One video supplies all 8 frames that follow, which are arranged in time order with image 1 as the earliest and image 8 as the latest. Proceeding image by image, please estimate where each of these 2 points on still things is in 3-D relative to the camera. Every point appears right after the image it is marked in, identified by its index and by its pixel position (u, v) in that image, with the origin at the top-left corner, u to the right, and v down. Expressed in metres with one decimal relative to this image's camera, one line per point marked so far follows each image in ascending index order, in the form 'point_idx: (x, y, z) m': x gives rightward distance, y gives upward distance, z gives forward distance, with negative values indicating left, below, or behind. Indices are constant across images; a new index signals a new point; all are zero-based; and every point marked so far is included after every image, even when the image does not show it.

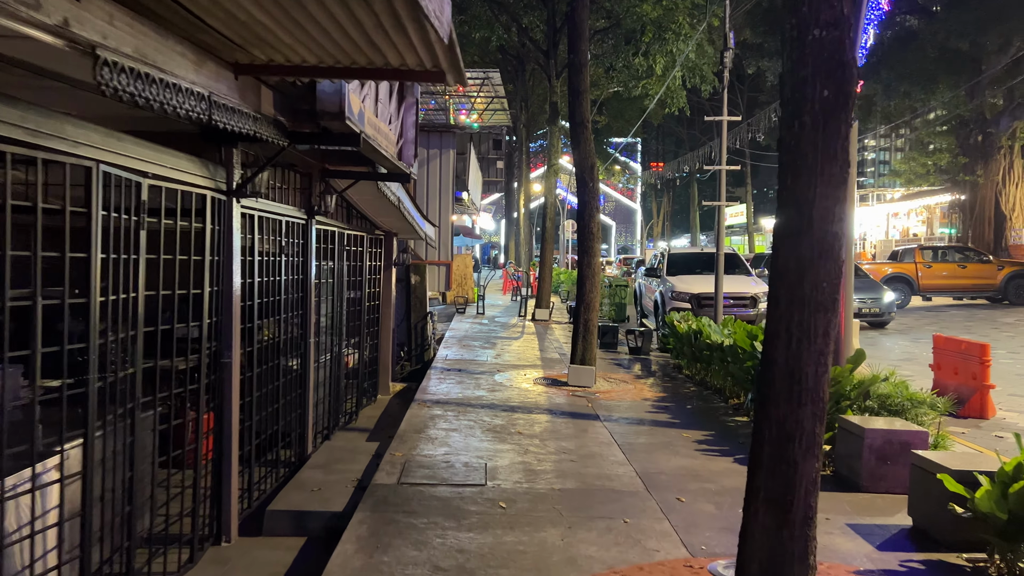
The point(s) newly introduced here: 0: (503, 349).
0: (-0.1, -1.1, +13.6) m
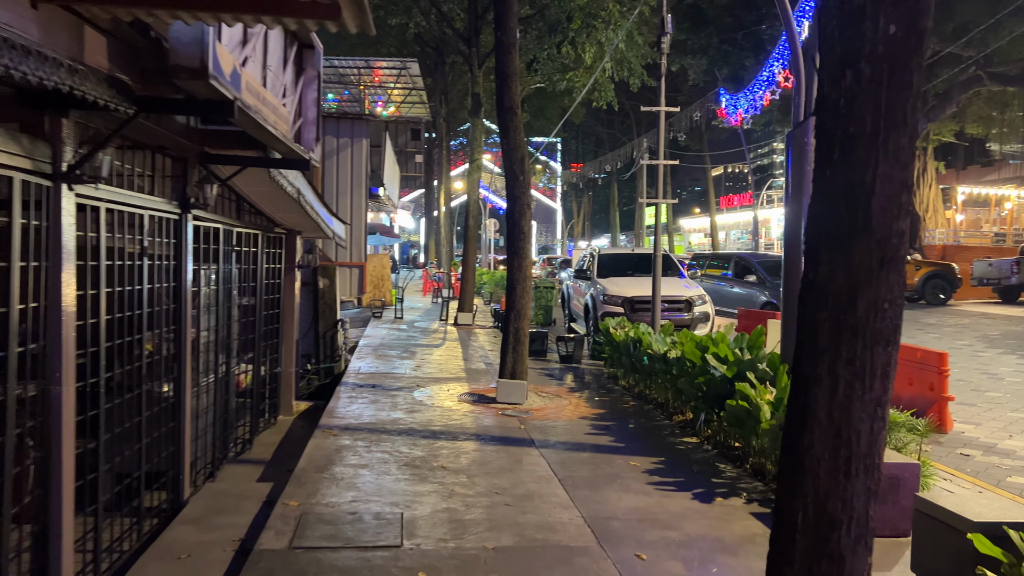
0: (-1.3, -1.1, +12.4) m
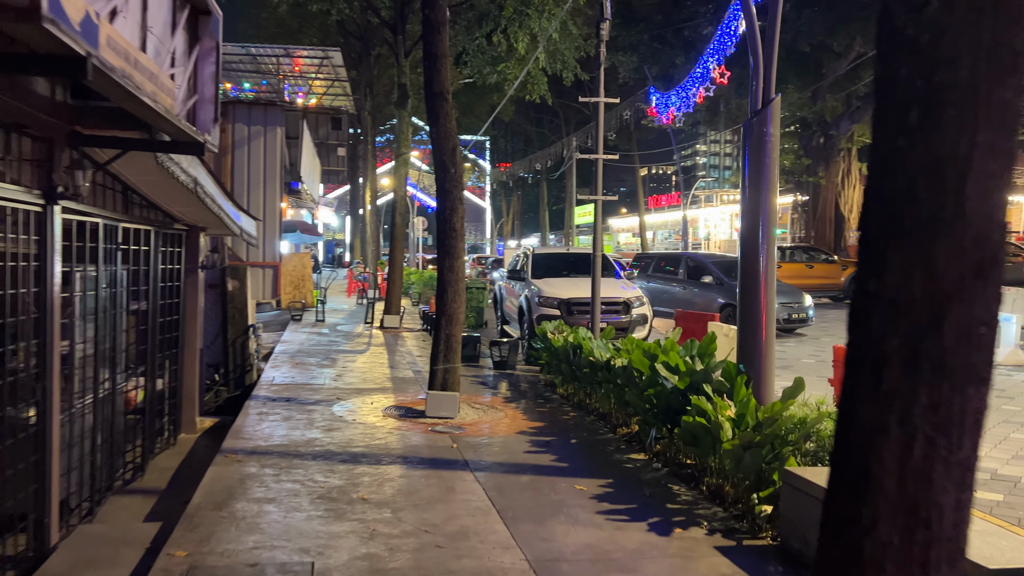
0: (-2.3, -1.1, +11.5) m
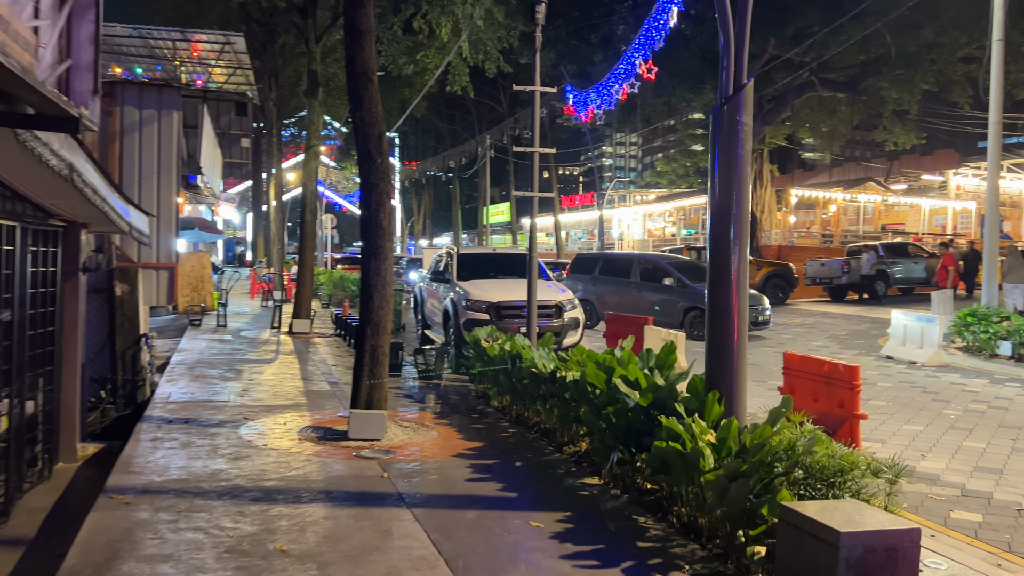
0: (-3.3, -1.2, +10.4) m
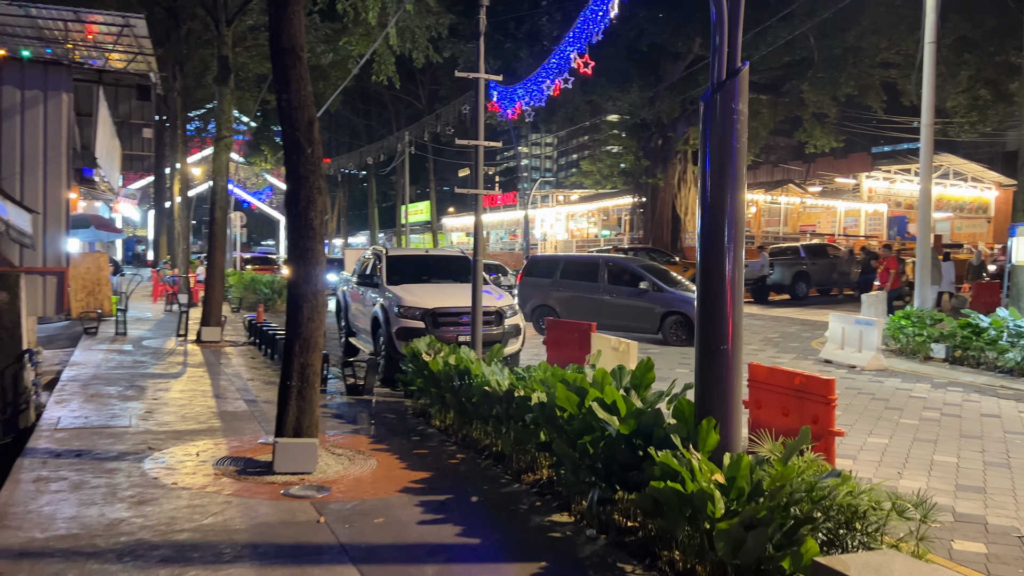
0: (-4.0, -1.3, +9.2) m
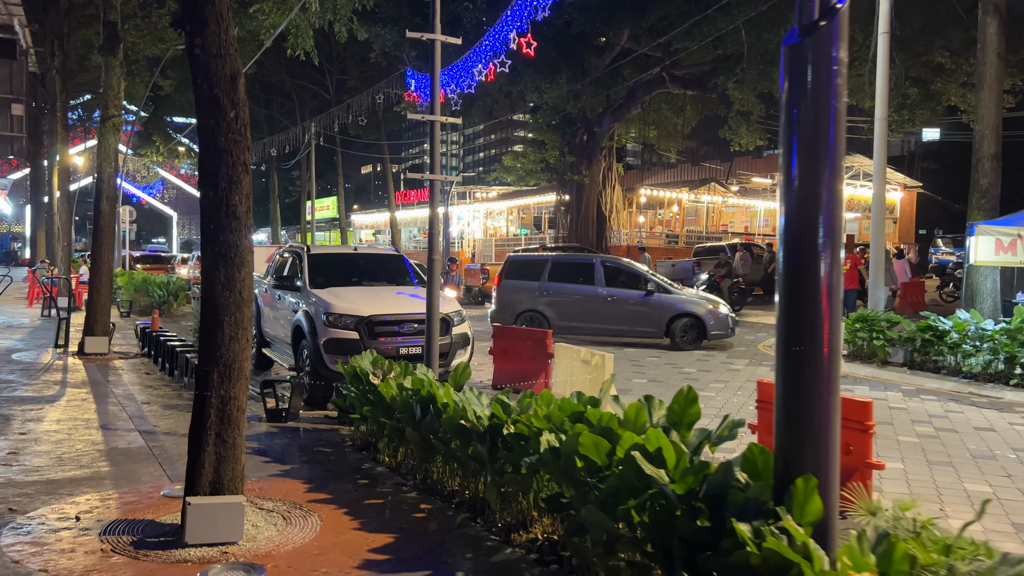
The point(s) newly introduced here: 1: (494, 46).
0: (-4.3, -1.3, +7.3) m
1: (-0.3, +4.5, +15.3) m
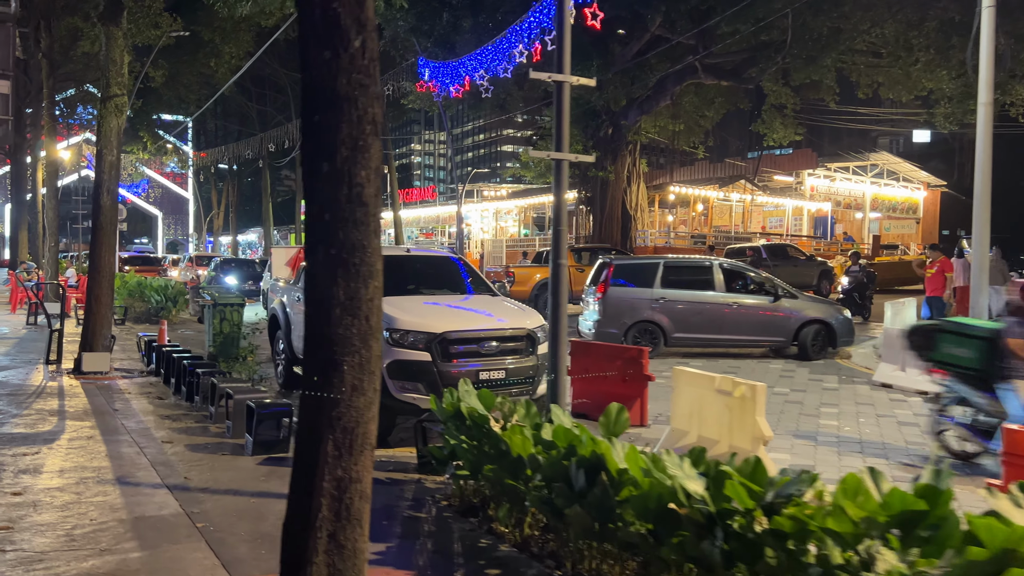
0: (-3.3, -1.4, +5.6) m
1: (+0.5, +4.4, +13.6) m
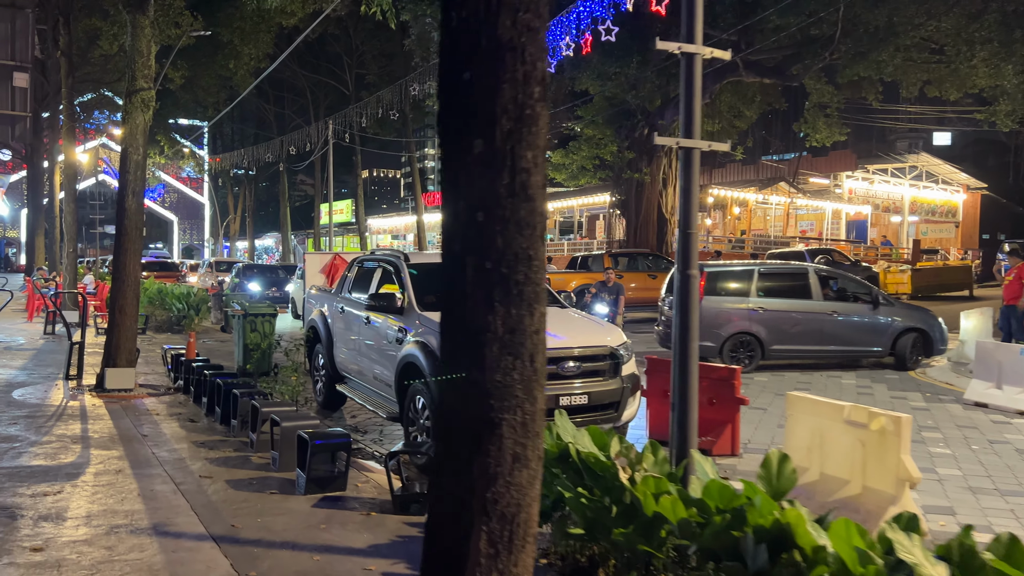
0: (-2.6, -1.5, +4.7) m
1: (+1.3, +4.3, +12.7) m
